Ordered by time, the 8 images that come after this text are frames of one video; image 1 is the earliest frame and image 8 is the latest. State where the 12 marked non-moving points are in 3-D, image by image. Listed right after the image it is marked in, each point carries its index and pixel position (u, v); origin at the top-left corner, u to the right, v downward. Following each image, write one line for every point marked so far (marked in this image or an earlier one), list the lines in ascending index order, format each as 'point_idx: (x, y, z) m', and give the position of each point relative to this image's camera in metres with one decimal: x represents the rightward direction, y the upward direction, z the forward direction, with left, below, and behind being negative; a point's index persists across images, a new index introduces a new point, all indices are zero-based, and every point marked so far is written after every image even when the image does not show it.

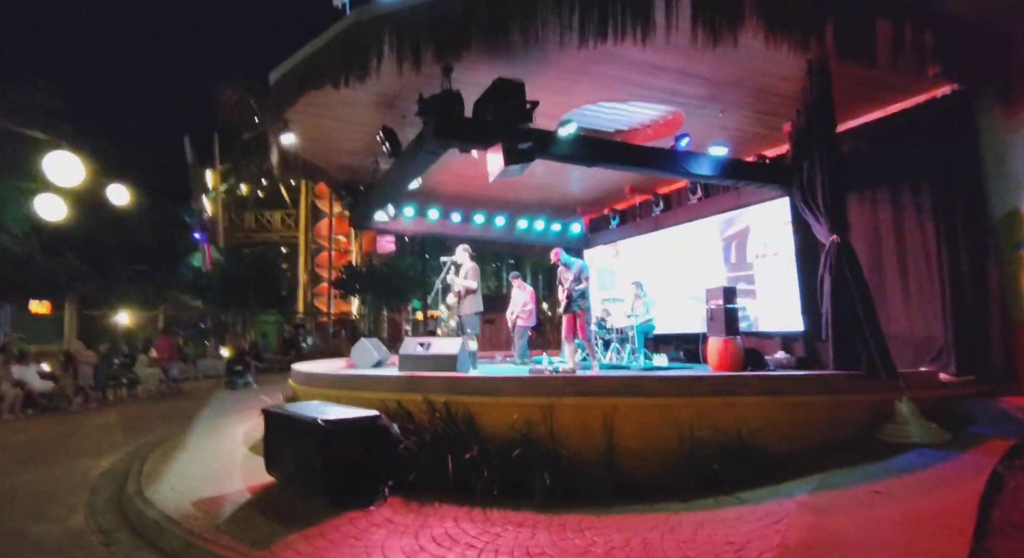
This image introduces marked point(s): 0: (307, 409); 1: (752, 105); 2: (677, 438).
0: (-1.9, -1.2, +5.8) m
1: (+2.9, +2.1, +7.5) m
2: (+1.4, -1.4, +5.3) m
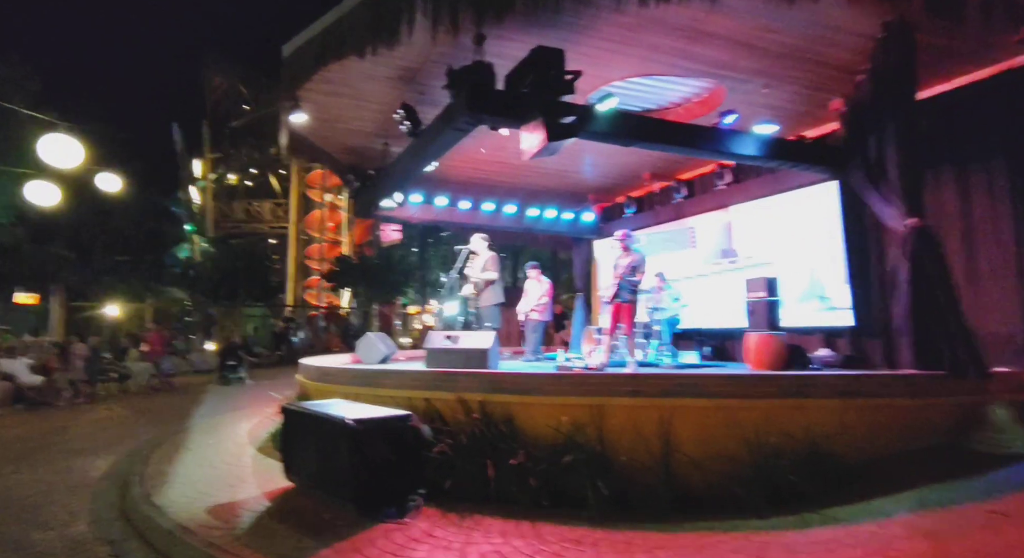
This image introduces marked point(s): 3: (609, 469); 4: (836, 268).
0: (-1.5, -1.1, +5.2) m
1: (+3.3, +2.2, +7.0) m
2: (+1.8, -1.3, +4.8) m
3: (+0.8, -1.5, +4.8) m
4: (+4.2, +0.1, +8.1) m
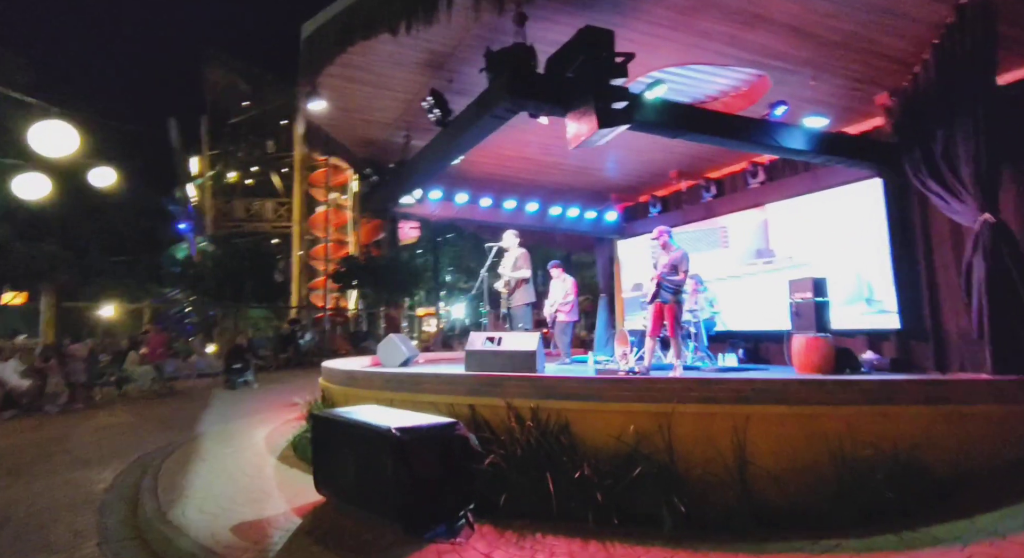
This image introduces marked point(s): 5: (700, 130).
0: (-1.1, -1.1, +4.8) m
1: (+3.7, +2.2, +6.6) m
2: (+2.2, -1.3, +4.4) m
3: (+1.2, -1.5, +4.3) m
4: (+4.6, +0.2, +7.7) m
5: (+1.7, +1.4, +5.7) m
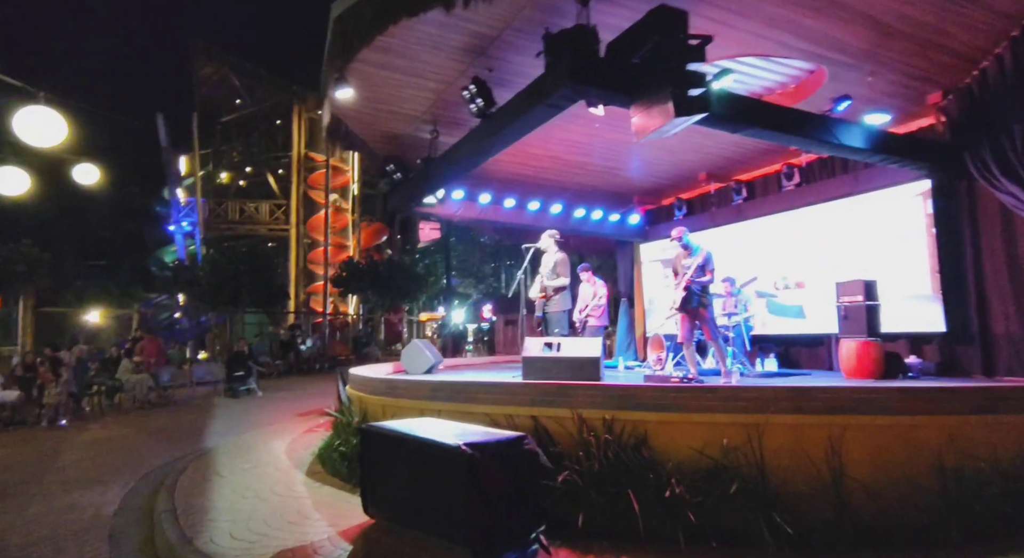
0: (-0.6, -1.0, +4.4) m
1: (+4.2, +2.2, +6.3) m
2: (+2.8, -1.3, +4.0) m
3: (+1.7, -1.5, +4.0) m
4: (+5.0, +0.1, +7.4) m
5: (+2.2, +1.4, +5.4) m
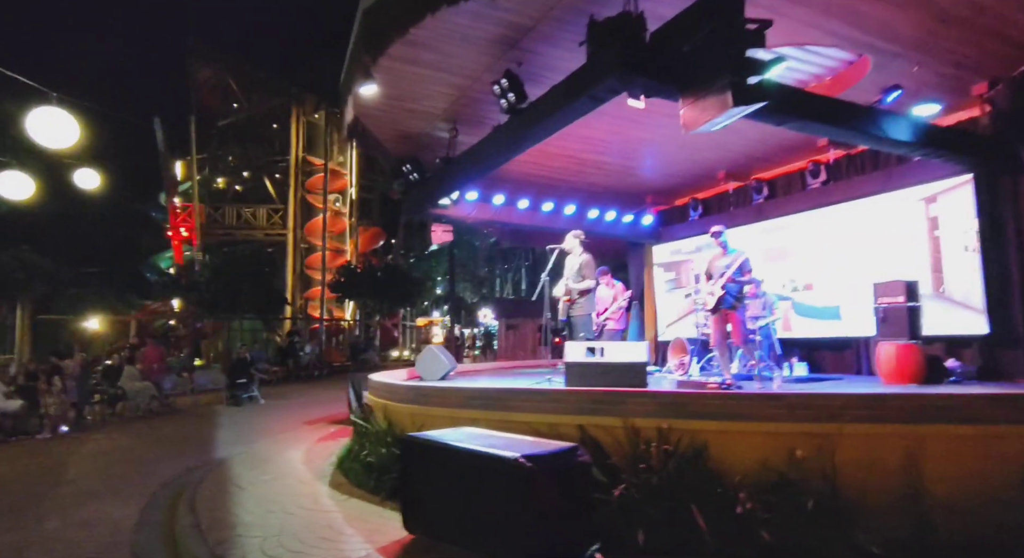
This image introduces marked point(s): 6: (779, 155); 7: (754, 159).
0: (-0.3, -1.1, +4.1) m
1: (+4.5, +2.1, +6.1) m
2: (+3.1, -1.3, +3.8) m
3: (+2.1, -1.5, +3.7) m
4: (+5.3, +0.1, +7.2) m
5: (+2.5, +1.4, +5.2) m
6: (+3.9, +1.8, +8.9) m
7: (+3.7, +1.8, +9.3) m
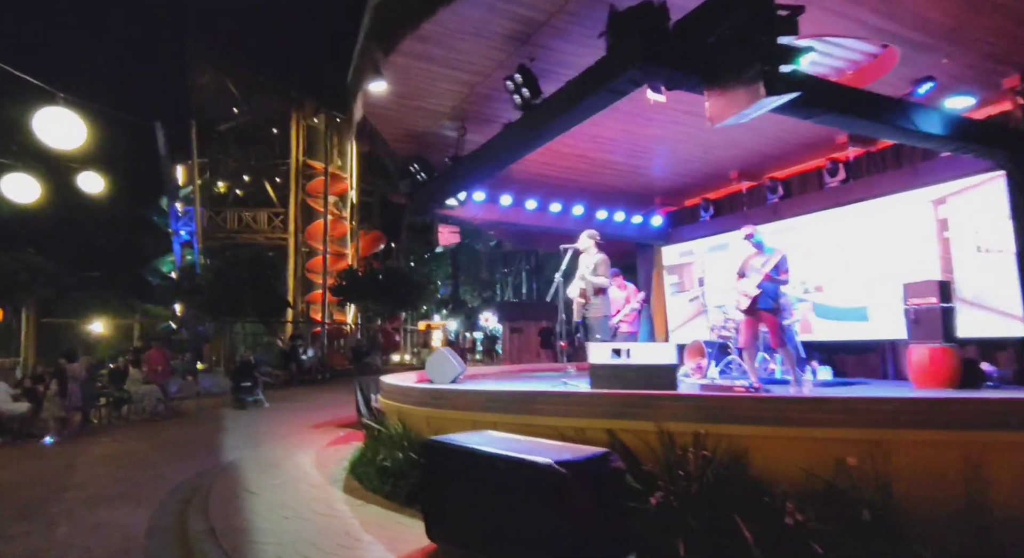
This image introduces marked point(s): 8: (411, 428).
0: (-0.1, -1.0, +3.9) m
1: (+4.6, +2.2, +5.9) m
2: (+3.3, -1.2, +3.6) m
3: (+2.2, -1.4, +3.5) m
4: (+5.5, +0.1, +7.0) m
5: (+2.6, +1.4, +5.0) m
6: (+4.0, +1.8, +8.7) m
7: (+3.8, +1.8, +9.1) m
8: (-0.9, -1.4, +5.7) m
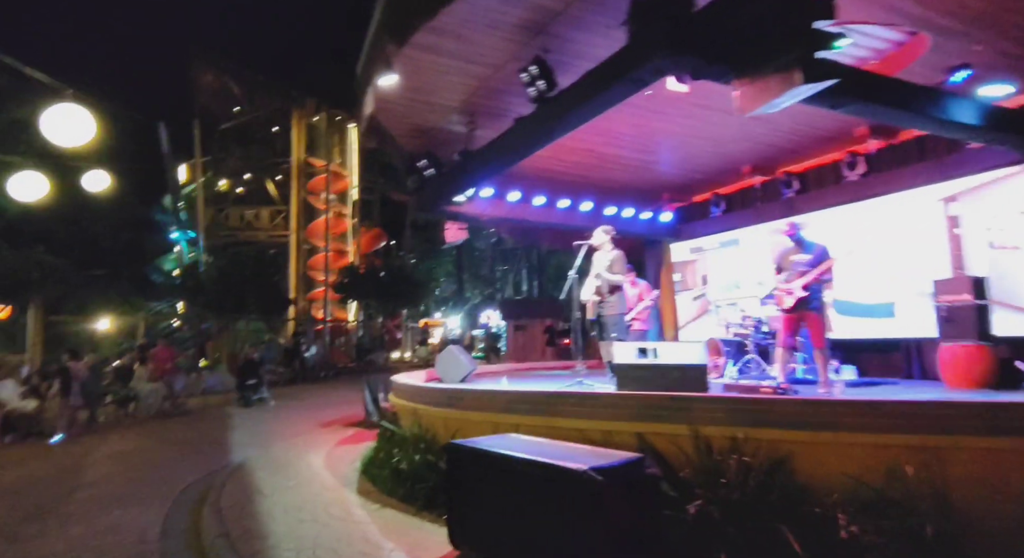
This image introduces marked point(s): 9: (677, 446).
0: (+0.1, -1.0, +3.7) m
1: (+4.8, +2.2, +5.7) m
2: (+3.4, -1.2, +3.4) m
3: (+2.4, -1.4, +3.4) m
4: (+5.7, +0.2, +6.8) m
5: (+2.8, +1.4, +4.8) m
6: (+4.2, +1.9, +8.6) m
7: (+4.0, +1.9, +8.9) m
8: (-0.8, -1.4, +5.6) m
9: (+1.0, -1.1, +3.9) m
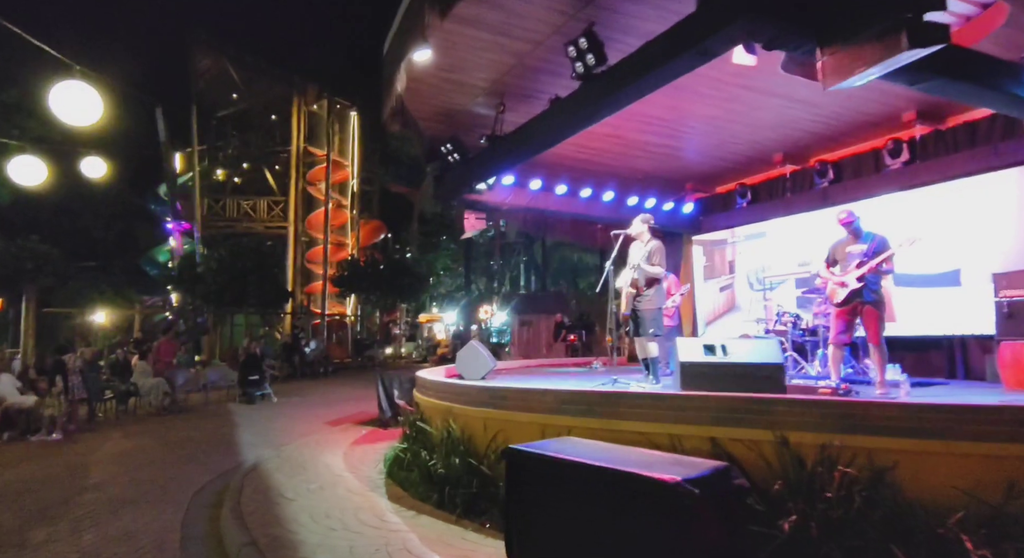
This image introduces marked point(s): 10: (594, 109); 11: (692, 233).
0: (+0.4, -1.0, +3.4) m
1: (+5.2, +2.3, +5.4) m
2: (+3.8, -1.2, +3.1) m
3: (+2.8, -1.4, +3.0) m
4: (+6.0, +0.2, +6.5) m
5: (+3.2, +1.5, +4.4) m
6: (+4.5, +1.9, +8.2) m
7: (+4.3, +2.0, +8.5) m
8: (-0.4, -1.3, +5.2) m
9: (+1.4, -1.0, +3.6) m
10: (+0.7, +1.6, +5.7) m
11: (+3.4, +0.9, +11.3) m
